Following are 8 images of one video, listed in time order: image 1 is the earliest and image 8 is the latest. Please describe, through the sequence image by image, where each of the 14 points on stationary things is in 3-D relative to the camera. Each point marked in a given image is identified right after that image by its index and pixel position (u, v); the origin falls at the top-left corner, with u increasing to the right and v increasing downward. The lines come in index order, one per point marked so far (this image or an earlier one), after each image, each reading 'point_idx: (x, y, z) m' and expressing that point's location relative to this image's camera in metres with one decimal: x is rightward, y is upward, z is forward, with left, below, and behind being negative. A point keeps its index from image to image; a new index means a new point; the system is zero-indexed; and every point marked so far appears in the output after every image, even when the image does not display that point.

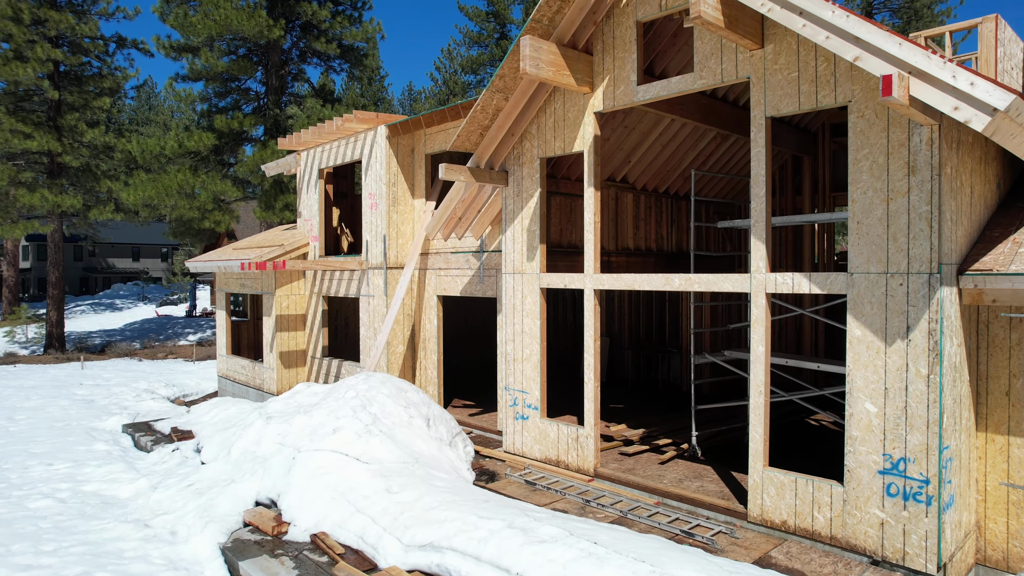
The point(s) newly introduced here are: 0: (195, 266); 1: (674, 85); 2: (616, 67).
0: (-7.4, +0.5, +14.4) m
1: (+1.7, +2.2, +6.7) m
2: (+1.2, +2.6, +7.2) m
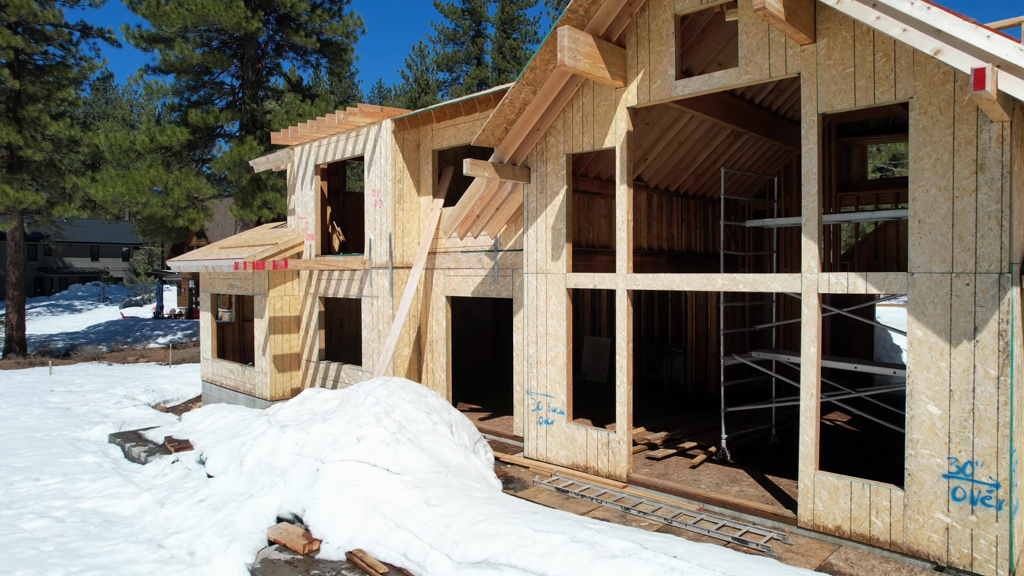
0: (-7.4, +0.5, +13.7) m
1: (+2.1, +2.2, +6.5) m
2: (+1.6, +2.6, +7.0) m
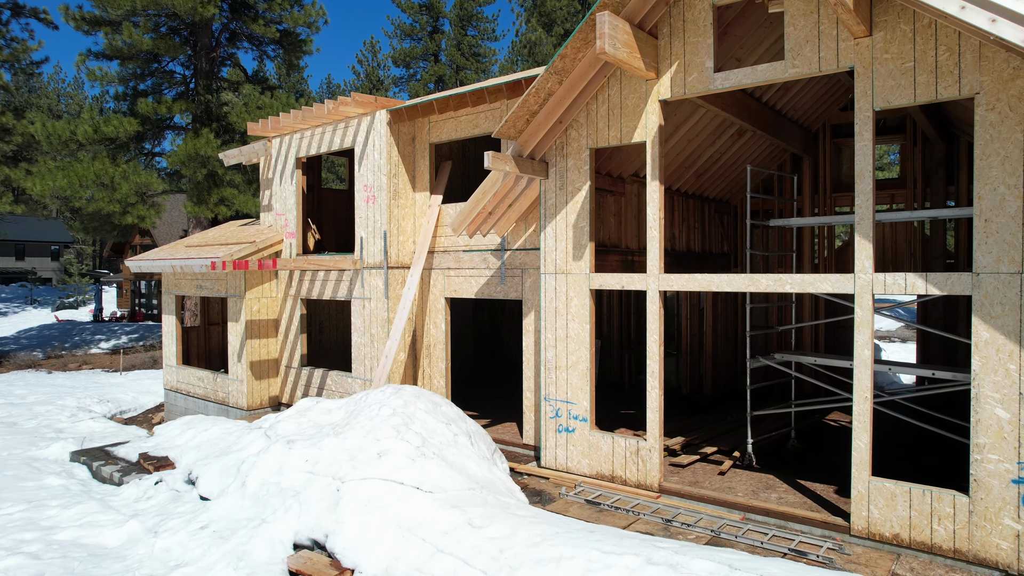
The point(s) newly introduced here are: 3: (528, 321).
0: (-7.6, +0.5, +12.7) m
1: (+2.5, +2.2, +6.3) m
2: (+1.9, +2.6, +6.7) m
3: (+0.2, -0.5, +8.7) m
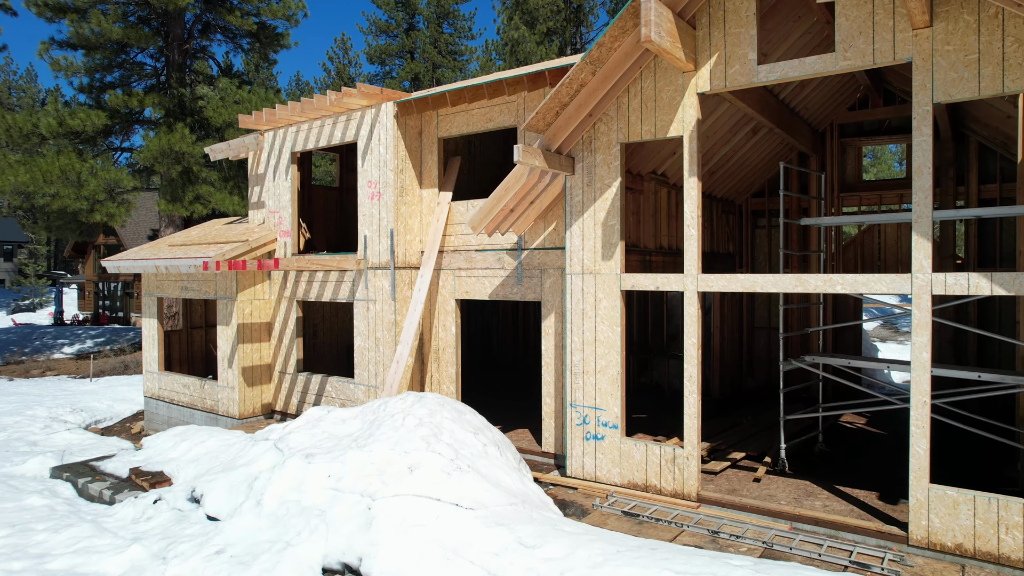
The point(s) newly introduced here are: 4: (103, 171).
0: (-7.5, +0.4, +11.9) m
1: (+2.9, +2.2, +6.0) m
2: (+2.3, +2.6, +6.5) m
3: (+0.5, -0.5, +8.3) m
4: (-13.1, +3.7, +19.8) m
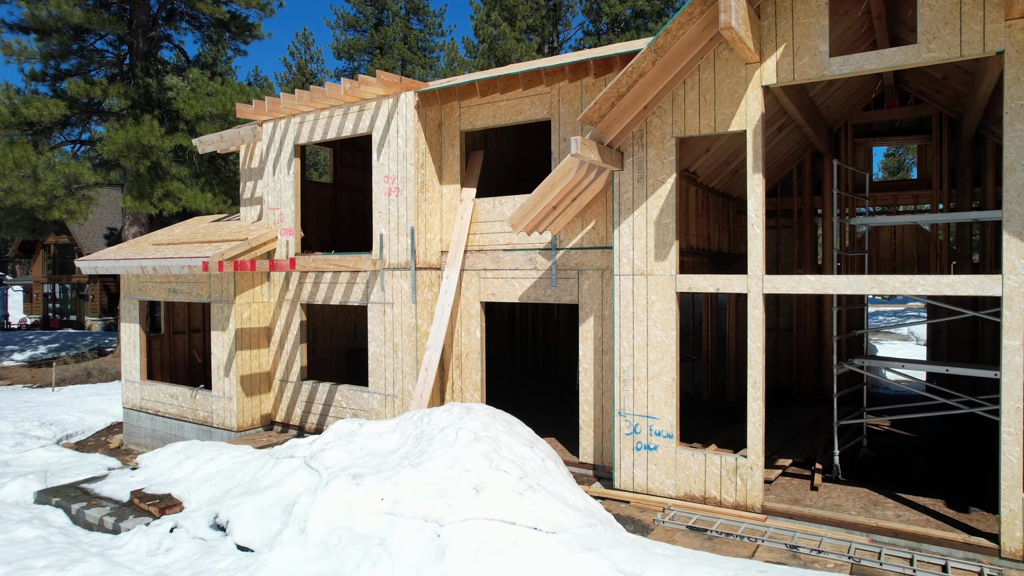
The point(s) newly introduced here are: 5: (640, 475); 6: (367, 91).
0: (-7.3, +0.4, +10.9) m
1: (+3.5, +2.2, +5.8) m
2: (+2.9, +2.5, +6.2) m
3: (+1.0, -0.5, +7.9) m
4: (-13.4, +3.7, +18.5) m
5: (+1.5, -2.1, +7.1) m
6: (-2.1, +2.8, +8.8) m
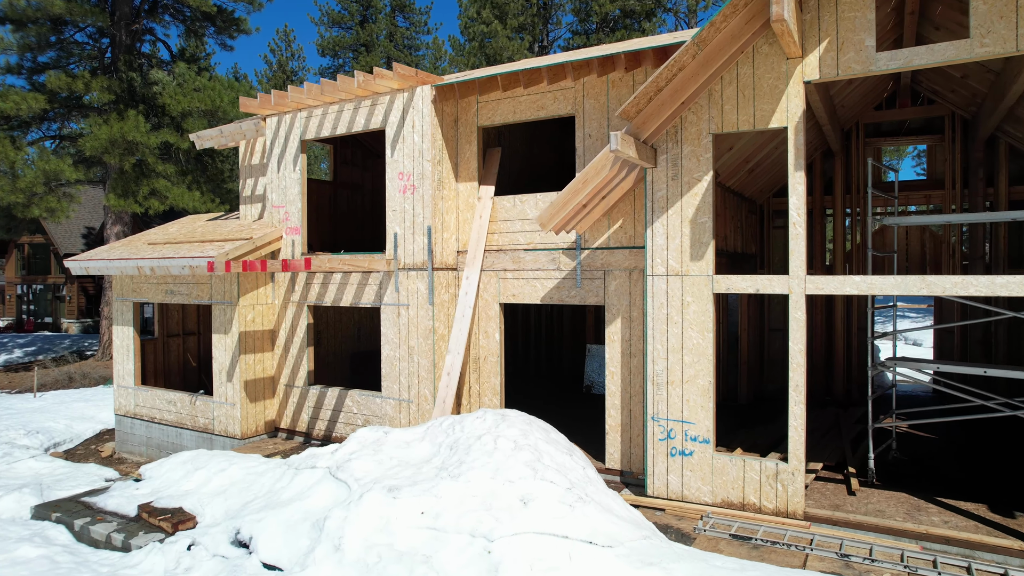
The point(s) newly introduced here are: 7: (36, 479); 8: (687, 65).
0: (-7.1, +0.4, +10.4) m
1: (+3.9, +2.2, +5.6) m
2: (+3.2, +2.5, +6.0) m
3: (+1.3, -0.5, +7.7) m
4: (-13.5, +3.6, +17.7) m
5: (+1.8, -2.2, +6.9) m
6: (-1.8, +2.8, +8.4) m
7: (-6.6, -2.7, +8.7) m
8: (+1.8, +2.2, +6.2) m
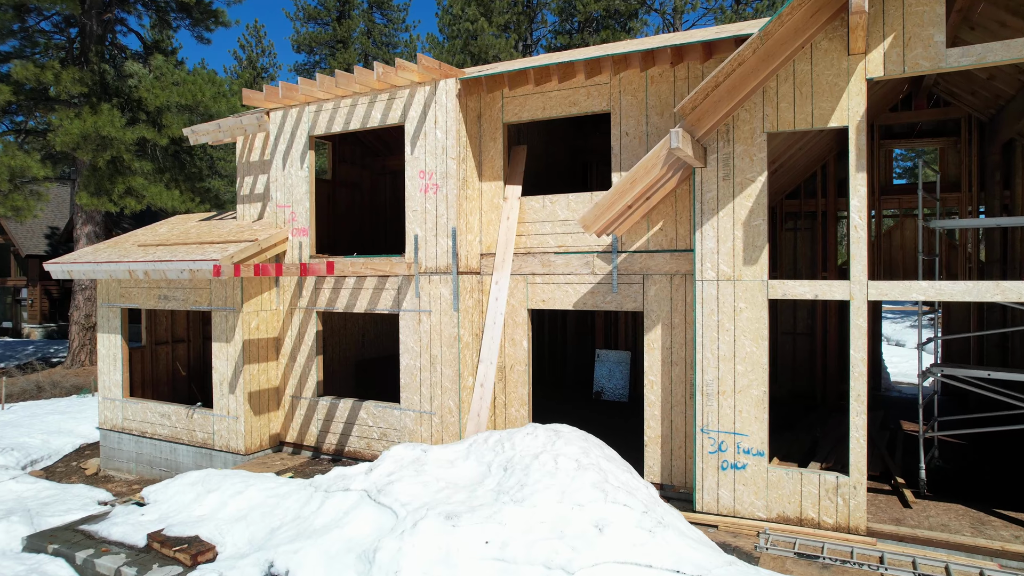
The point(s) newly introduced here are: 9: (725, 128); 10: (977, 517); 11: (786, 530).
0: (-6.8, +0.3, +9.6) m
1: (+4.4, +2.1, +5.4) m
2: (+3.7, +2.5, +5.8) m
3: (+1.7, -0.6, +7.3) m
4: (-13.5, +3.5, +16.6) m
5: (+2.3, -2.2, +6.6) m
6: (-1.4, +2.7, +7.9) m
7: (-6.3, -2.7, +7.9) m
8: (+2.3, +2.2, +5.9) m
9: (+2.2, +1.7, +6.5) m
10: (+4.7, -2.3, +6.2) m
11: (+2.7, -2.4, +6.2) m
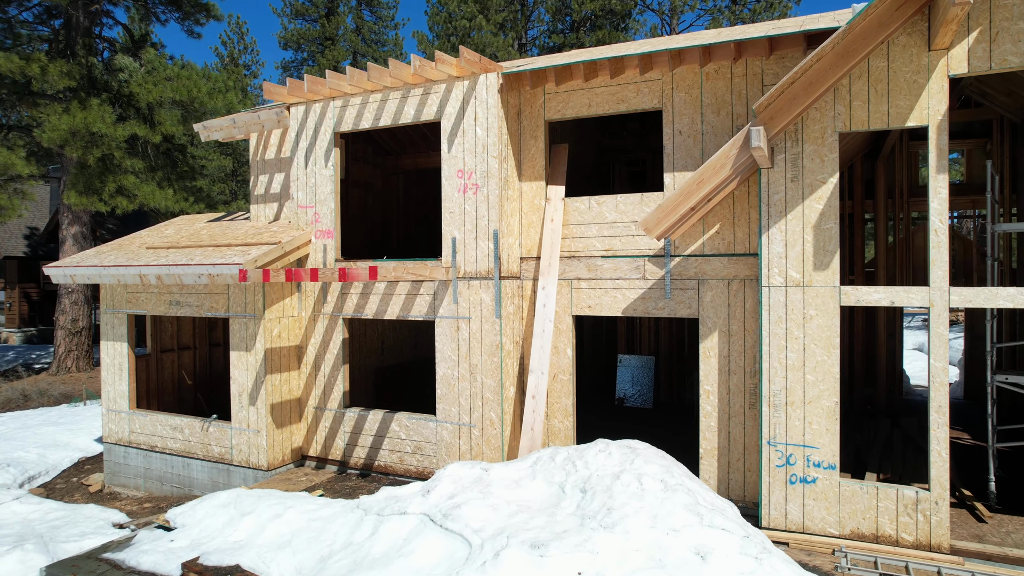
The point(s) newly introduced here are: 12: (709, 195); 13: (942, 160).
0: (-6.3, +0.2, +9.0) m
1: (+5.0, +2.0, +5.2) m
2: (+4.3, +2.4, +5.5) m
3: (+2.3, -0.6, +7.0) m
4: (-13.3, +3.4, +15.8) m
5: (+2.9, -2.3, +6.3) m
6: (-0.8, +2.6, +7.5) m
7: (-5.7, -2.8, +7.3) m
8: (+2.9, +2.1, +5.6) m
9: (+2.8, +1.6, +6.2) m
10: (+5.3, -2.4, +6.0) m
11: (+3.4, -2.5, +5.9) m
12: (+2.0, +1.0, +6.2) m
13: (+4.0, +1.2, +5.8) m
